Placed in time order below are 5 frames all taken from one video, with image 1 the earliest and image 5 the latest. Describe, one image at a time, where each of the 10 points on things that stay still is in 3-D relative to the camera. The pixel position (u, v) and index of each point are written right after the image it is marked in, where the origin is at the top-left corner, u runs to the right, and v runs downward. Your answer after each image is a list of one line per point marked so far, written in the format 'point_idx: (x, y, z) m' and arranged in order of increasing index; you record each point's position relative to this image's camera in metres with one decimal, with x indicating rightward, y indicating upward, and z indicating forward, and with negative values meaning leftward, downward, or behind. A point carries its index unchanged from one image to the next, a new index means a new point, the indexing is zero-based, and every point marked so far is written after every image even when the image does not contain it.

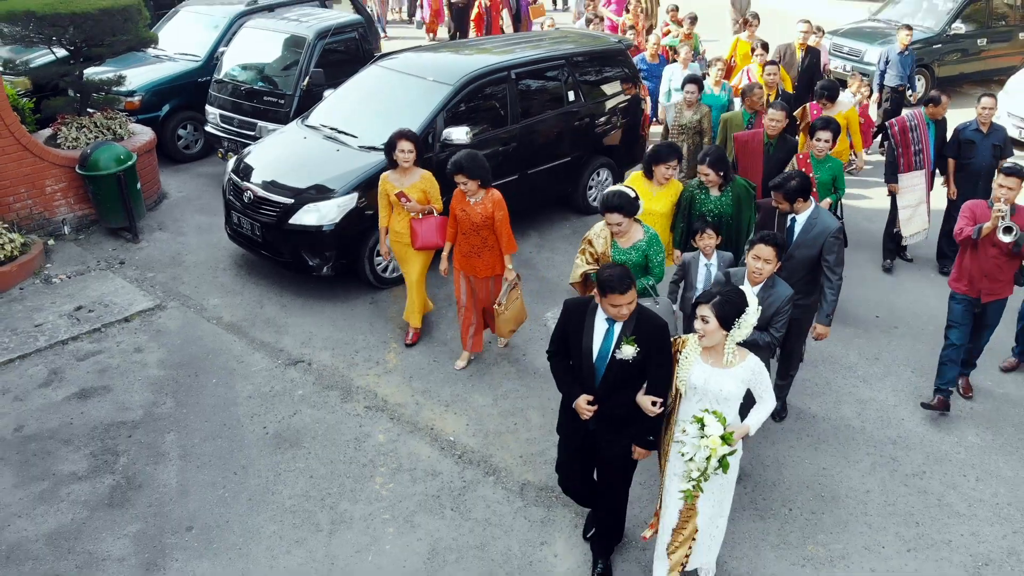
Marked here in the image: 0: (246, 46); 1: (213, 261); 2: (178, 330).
0: (-2.8, +2.6, +10.0) m
1: (-2.5, +0.2, +7.9) m
2: (-2.4, -0.3, +6.8) m
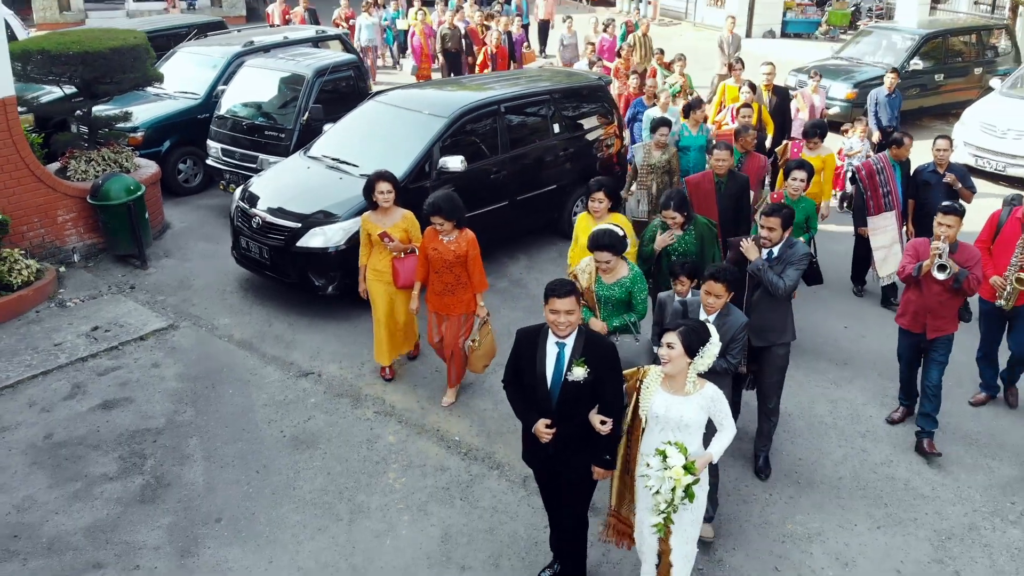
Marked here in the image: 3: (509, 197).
0: (-3.0, +2.3, +10.5) m
1: (-2.6, 0.0, +8.4) m
2: (-2.5, -0.4, +7.2) m
3: (0.0, +0.9, +9.0) m
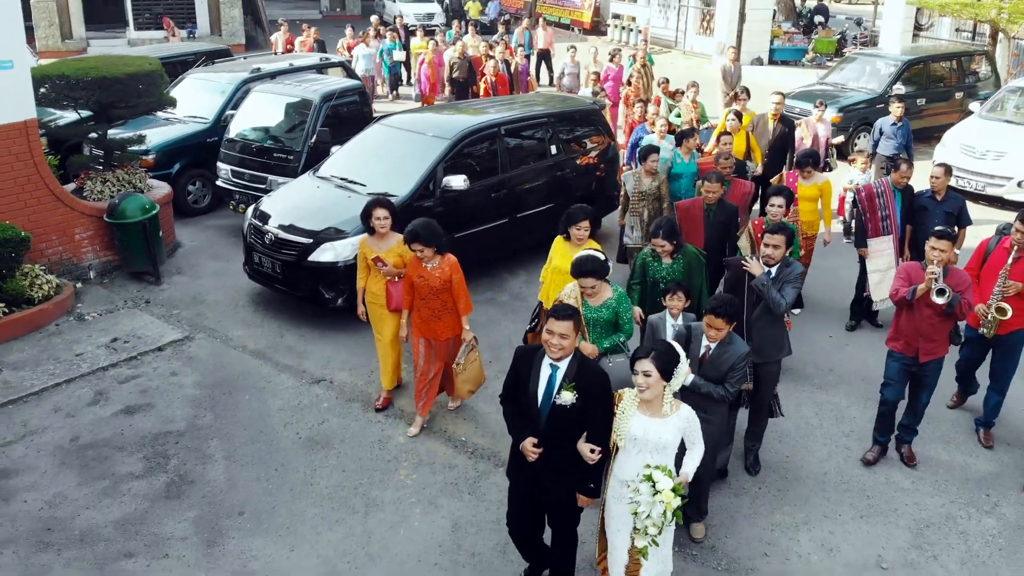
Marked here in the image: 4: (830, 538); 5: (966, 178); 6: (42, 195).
0: (-3.0, +2.1, +10.9) m
1: (-2.6, -0.1, +8.7) m
2: (-2.4, -0.5, +7.5) m
3: (0.0, +0.7, +9.4) m
4: (+1.8, -1.4, +5.2) m
5: (+5.6, +1.4, +11.6) m
6: (-4.4, +0.9, +8.7) m
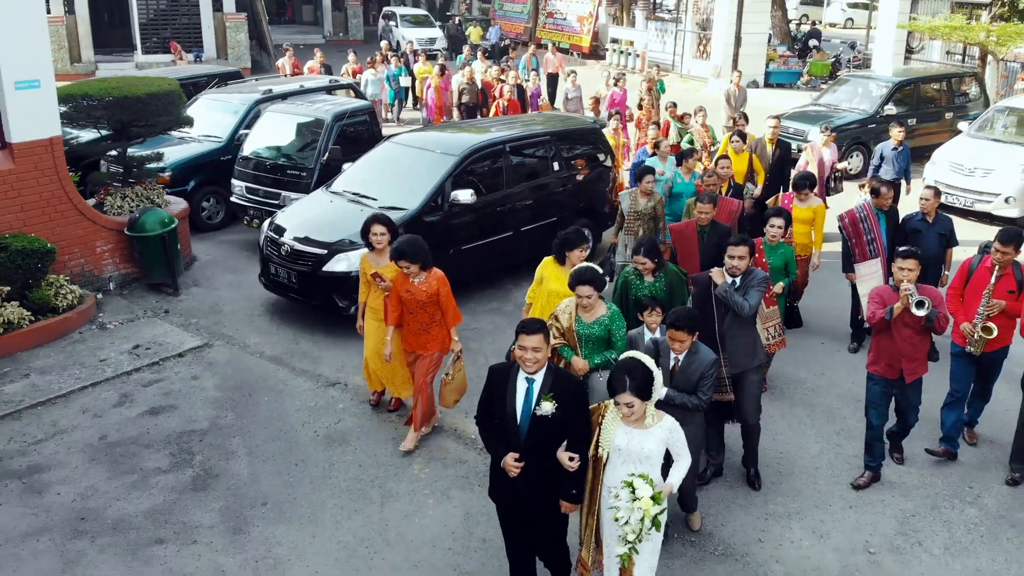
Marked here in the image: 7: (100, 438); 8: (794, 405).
0: (-3.0, +1.9, +11.3) m
1: (-2.5, -0.2, +9.0) m
2: (-2.4, -0.6, +7.8) m
3: (0.0, +0.6, +9.7) m
4: (+1.8, -1.4, +5.6) m
5: (+5.7, +1.2, +12.0) m
6: (-4.3, +0.8, +9.1) m
7: (-2.9, -1.1, +6.6) m
8: (+2.2, -0.9, +7.2) m
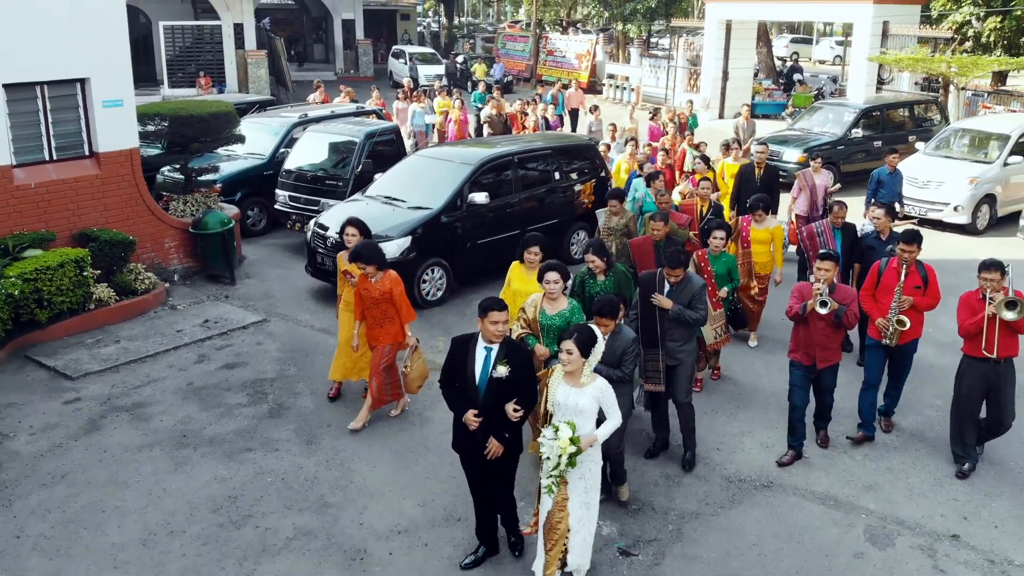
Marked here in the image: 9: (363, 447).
0: (-2.8, +2.0, +12.9) m
1: (-2.4, -0.1, +10.6) m
2: (-2.3, -0.4, +9.3) m
3: (+0.1, +0.7, +11.3) m
4: (+1.9, -1.2, +7.0) m
5: (+5.8, +1.2, +13.5) m
6: (-4.2, +0.9, +10.7) m
7: (-2.8, -0.8, +8.1) m
8: (+2.3, -0.7, +8.7) m
9: (-1.1, -1.2, +6.9) m
